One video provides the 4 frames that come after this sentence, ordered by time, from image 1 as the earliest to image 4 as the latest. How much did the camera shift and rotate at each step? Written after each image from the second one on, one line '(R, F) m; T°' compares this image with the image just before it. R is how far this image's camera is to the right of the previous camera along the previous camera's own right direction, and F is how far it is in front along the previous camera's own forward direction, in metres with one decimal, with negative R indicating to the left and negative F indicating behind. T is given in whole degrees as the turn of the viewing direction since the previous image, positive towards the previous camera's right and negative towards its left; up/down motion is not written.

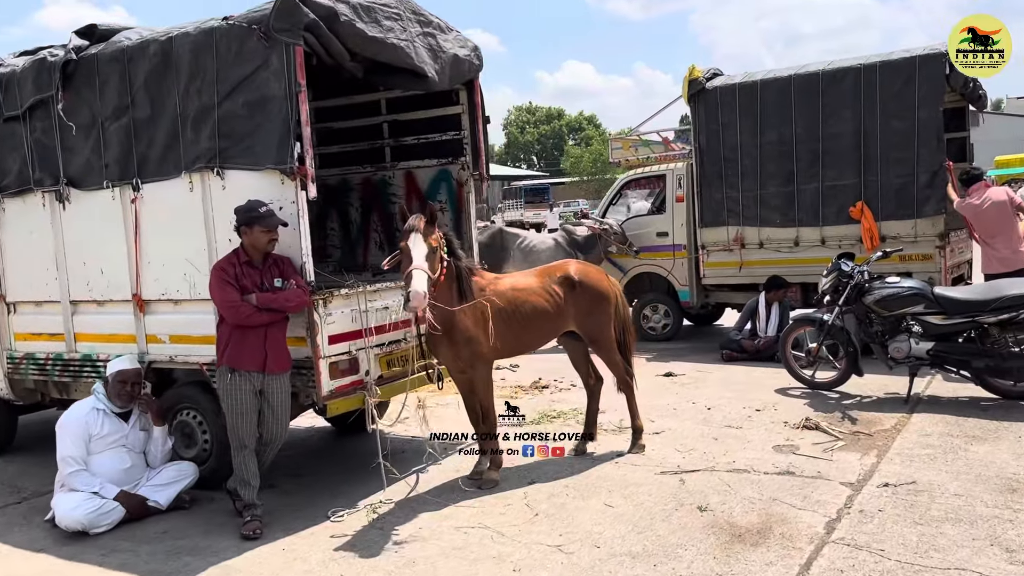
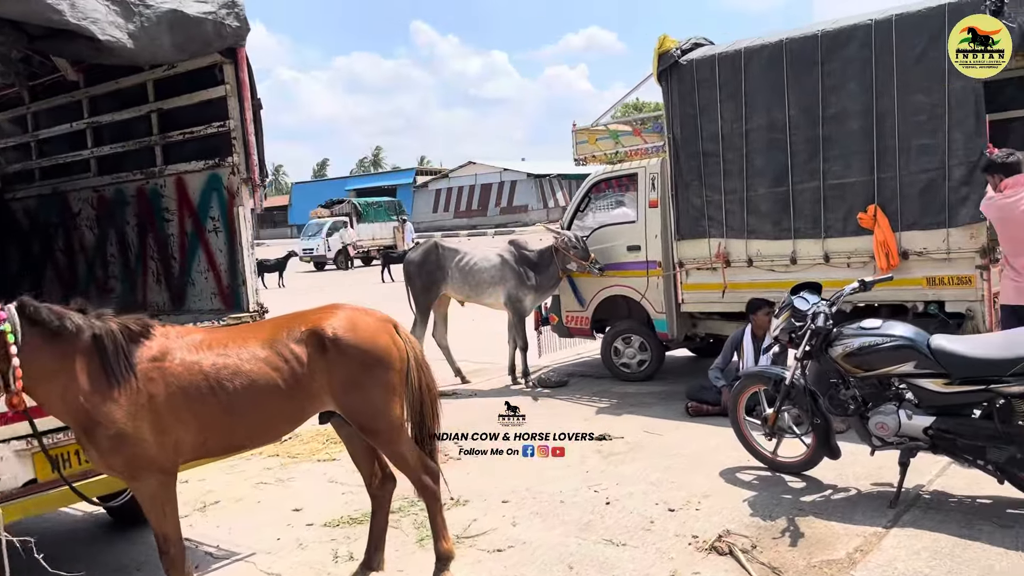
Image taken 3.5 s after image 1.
(+1.5, +1.7) m; -7°
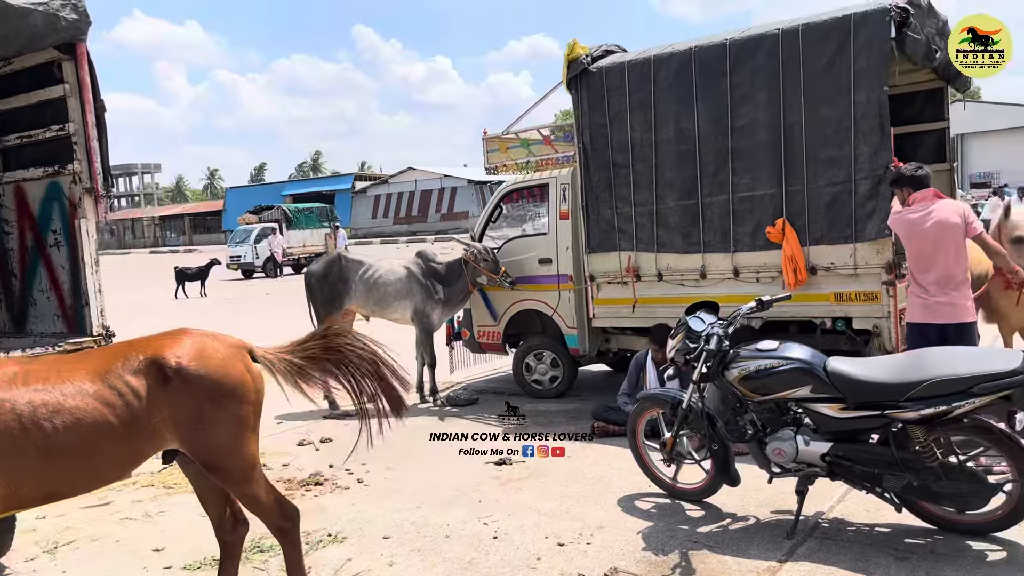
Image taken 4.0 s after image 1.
(+0.3, +0.3) m; +4°
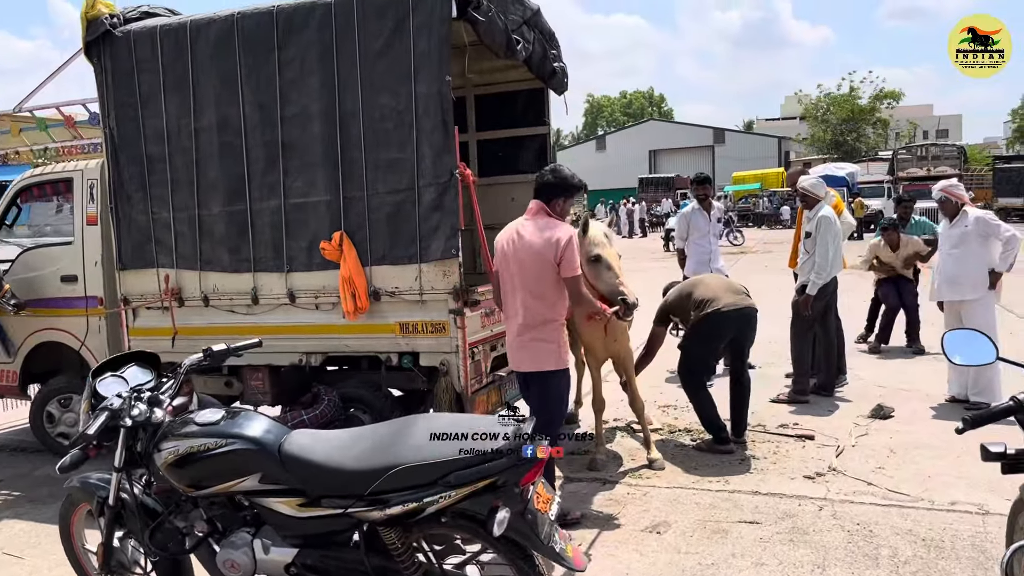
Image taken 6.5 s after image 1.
(+1.2, +1.0) m; +18°
